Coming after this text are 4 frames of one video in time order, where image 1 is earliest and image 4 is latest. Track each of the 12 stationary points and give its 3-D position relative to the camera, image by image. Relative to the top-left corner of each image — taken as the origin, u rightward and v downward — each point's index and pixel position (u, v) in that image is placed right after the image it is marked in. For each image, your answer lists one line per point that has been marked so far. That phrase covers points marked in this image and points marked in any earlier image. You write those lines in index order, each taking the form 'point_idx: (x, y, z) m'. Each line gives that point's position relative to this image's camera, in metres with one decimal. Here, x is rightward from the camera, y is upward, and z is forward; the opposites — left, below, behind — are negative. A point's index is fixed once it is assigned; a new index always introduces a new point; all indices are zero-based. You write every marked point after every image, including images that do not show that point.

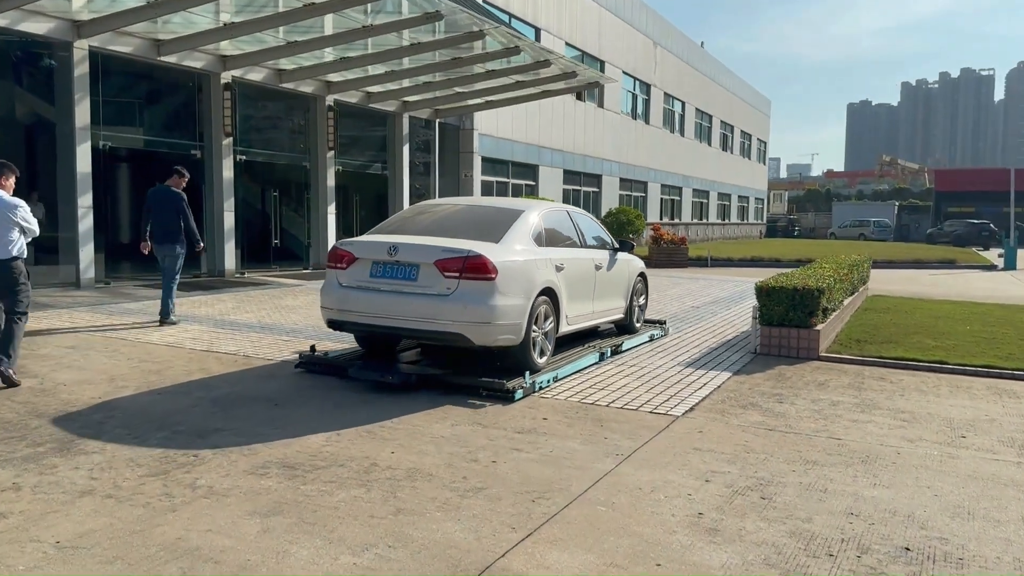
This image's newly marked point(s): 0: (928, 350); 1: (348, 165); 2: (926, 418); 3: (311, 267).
0: (+4.3, -0.6, +8.9) m
1: (-3.5, +2.6, +18.1) m
2: (+2.9, -0.9, +6.1) m
3: (-4.0, +0.4, +17.1) m
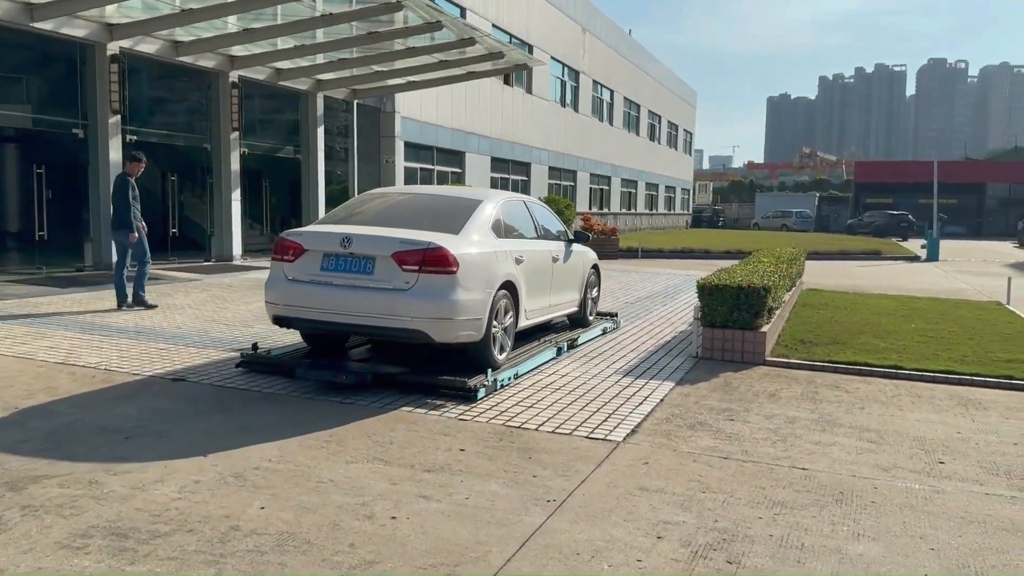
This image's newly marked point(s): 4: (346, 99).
0: (+3.5, -0.6, +8.3) m
1: (-5.0, +2.7, +16.8) m
2: (+2.4, -0.9, +5.4) m
3: (-5.4, +0.5, +15.8) m
4: (-3.7, +4.2, +19.2) m
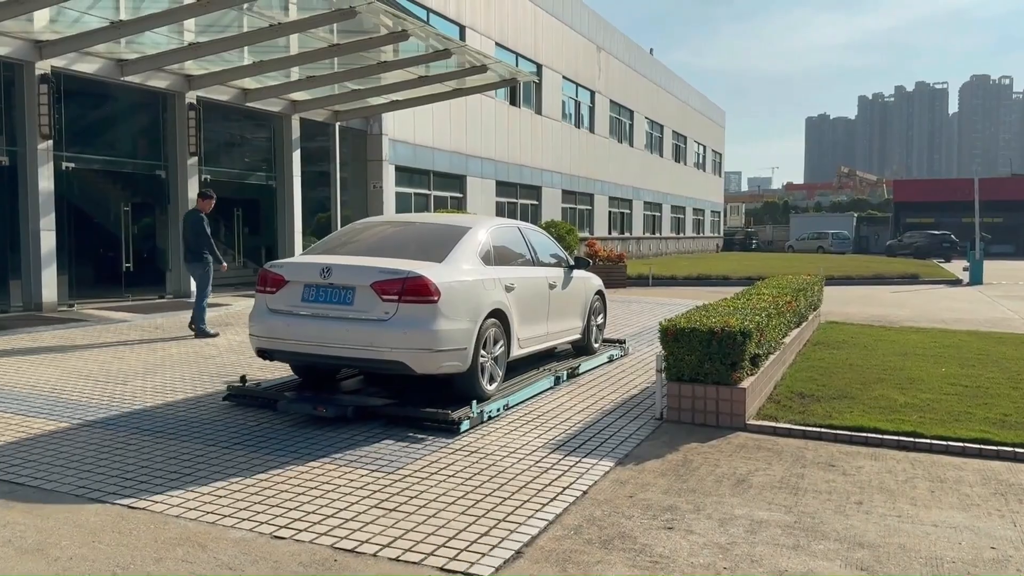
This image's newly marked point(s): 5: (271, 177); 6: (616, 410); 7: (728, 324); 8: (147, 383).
0: (+2.9, -0.9, +6.6) m
1: (-5.2, +2.0, +15.5) m
2: (+1.7, -1.2, +3.8) m
3: (-5.7, -0.1, +14.5) m
4: (-3.9, +3.5, +18.0) m
5: (-4.7, +2.2, +16.9) m
6: (+0.8, -0.9, +6.8) m
7: (+1.5, -0.3, +6.1) m
8: (-3.0, -0.8, +7.1) m
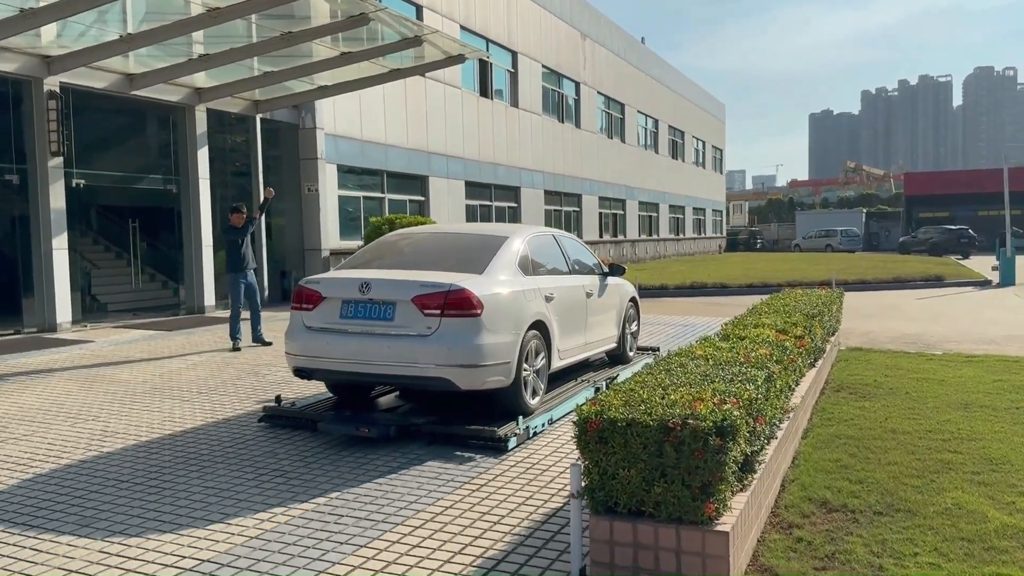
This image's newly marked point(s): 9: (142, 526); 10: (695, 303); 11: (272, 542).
0: (+2.1, -1.1, +3.8) m
1: (-6.0, +1.6, +12.8) m
2: (+0.9, -1.4, +1.0) m
3: (-6.5, -0.5, +11.8) m
4: (-4.7, +3.1, +15.2) m
5: (-5.5, +1.8, +14.1) m
6: (0.0, -1.2, +4.0) m
7: (+0.7, -0.5, +3.4) m
8: (-3.8, -1.1, +4.4) m
9: (-1.8, -1.2, +4.4) m
10: (+3.6, -0.3, +17.0) m
11: (-1.1, -1.2, +4.3) m
